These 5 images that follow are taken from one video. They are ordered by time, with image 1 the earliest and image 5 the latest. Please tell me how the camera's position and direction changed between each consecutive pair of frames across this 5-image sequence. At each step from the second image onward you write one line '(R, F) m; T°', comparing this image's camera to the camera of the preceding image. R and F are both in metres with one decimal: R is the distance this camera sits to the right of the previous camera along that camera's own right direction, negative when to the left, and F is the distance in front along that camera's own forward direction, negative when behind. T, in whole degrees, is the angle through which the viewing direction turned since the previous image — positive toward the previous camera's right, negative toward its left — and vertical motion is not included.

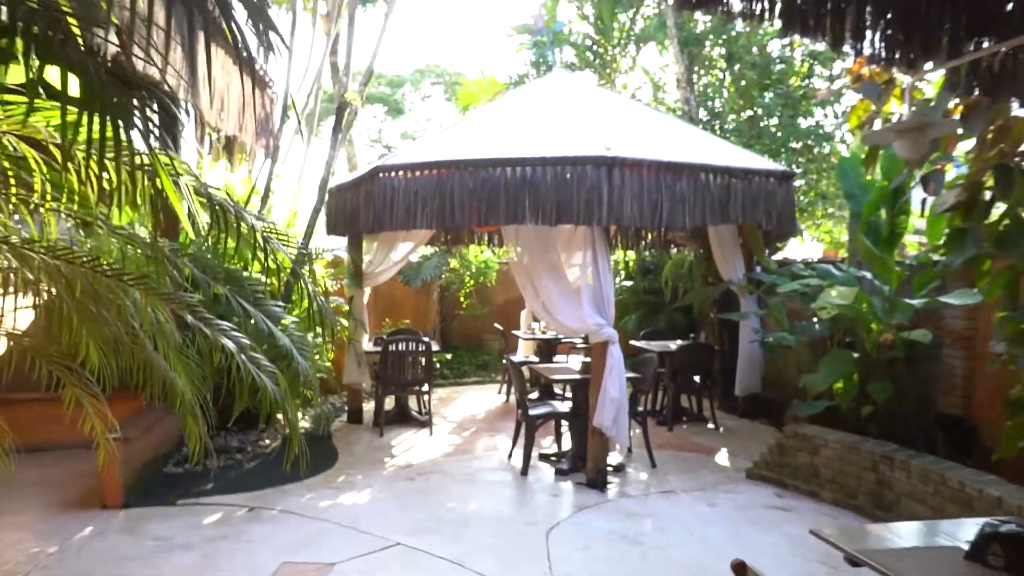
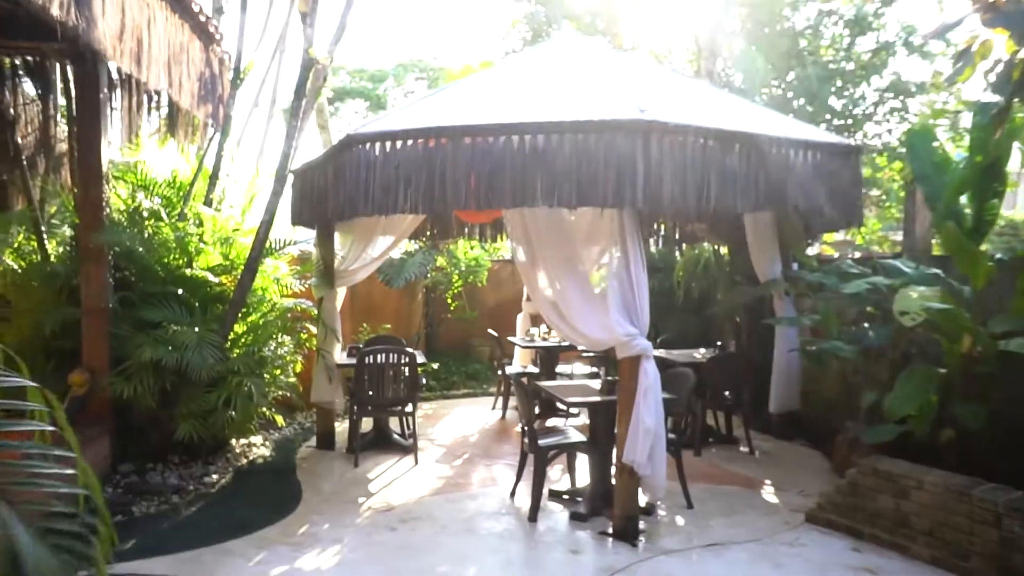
(-0.1, +1.1) m; +1°
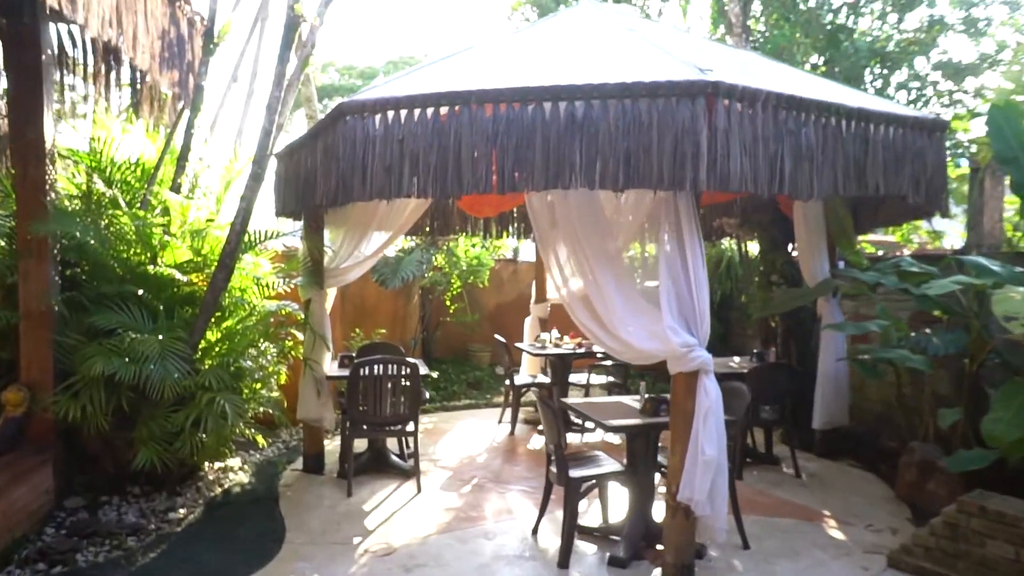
(-0.2, +0.7) m; +1°
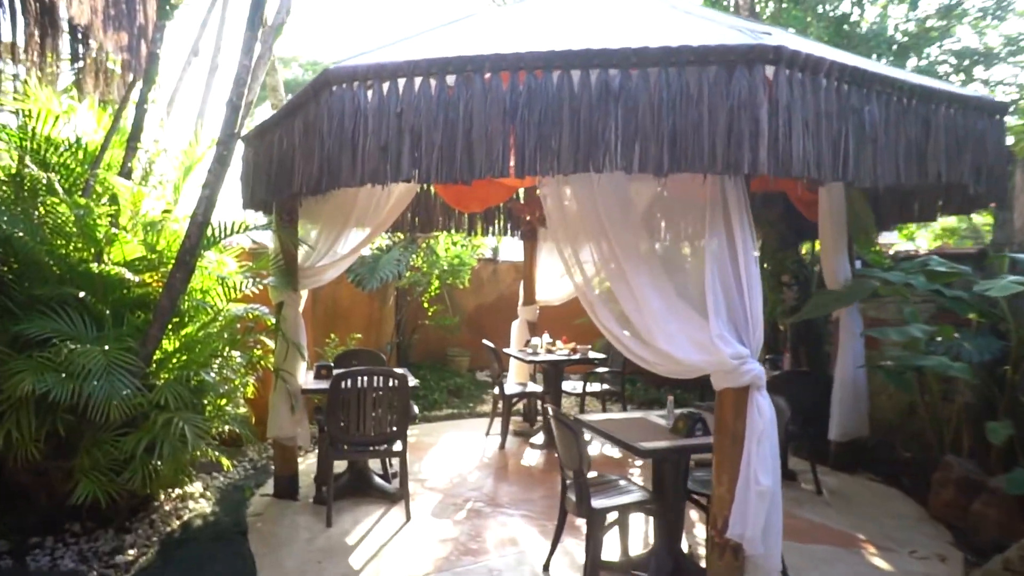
(-0.2, +0.5) m; +3°
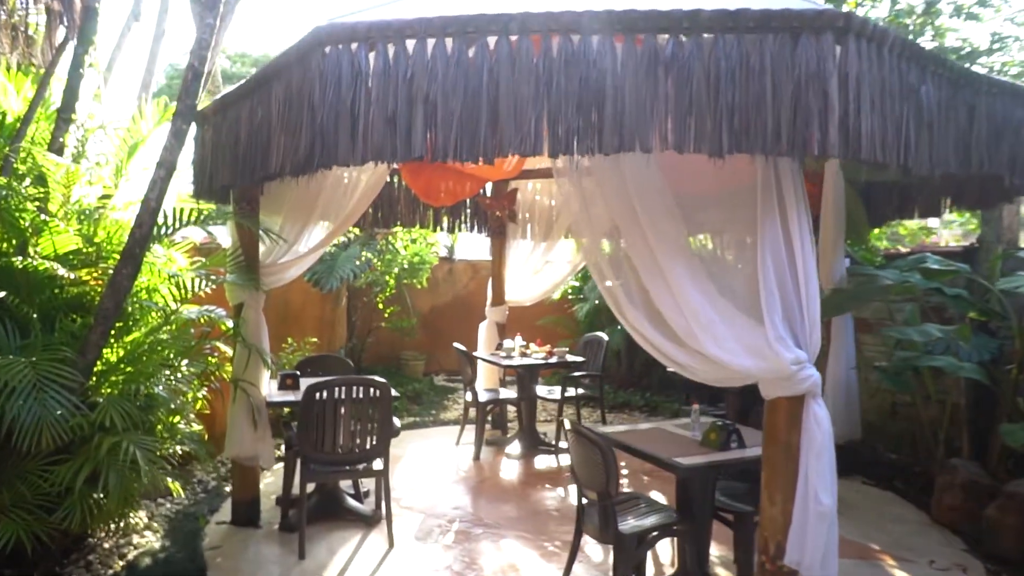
(-0.4, +0.4) m; +6°
